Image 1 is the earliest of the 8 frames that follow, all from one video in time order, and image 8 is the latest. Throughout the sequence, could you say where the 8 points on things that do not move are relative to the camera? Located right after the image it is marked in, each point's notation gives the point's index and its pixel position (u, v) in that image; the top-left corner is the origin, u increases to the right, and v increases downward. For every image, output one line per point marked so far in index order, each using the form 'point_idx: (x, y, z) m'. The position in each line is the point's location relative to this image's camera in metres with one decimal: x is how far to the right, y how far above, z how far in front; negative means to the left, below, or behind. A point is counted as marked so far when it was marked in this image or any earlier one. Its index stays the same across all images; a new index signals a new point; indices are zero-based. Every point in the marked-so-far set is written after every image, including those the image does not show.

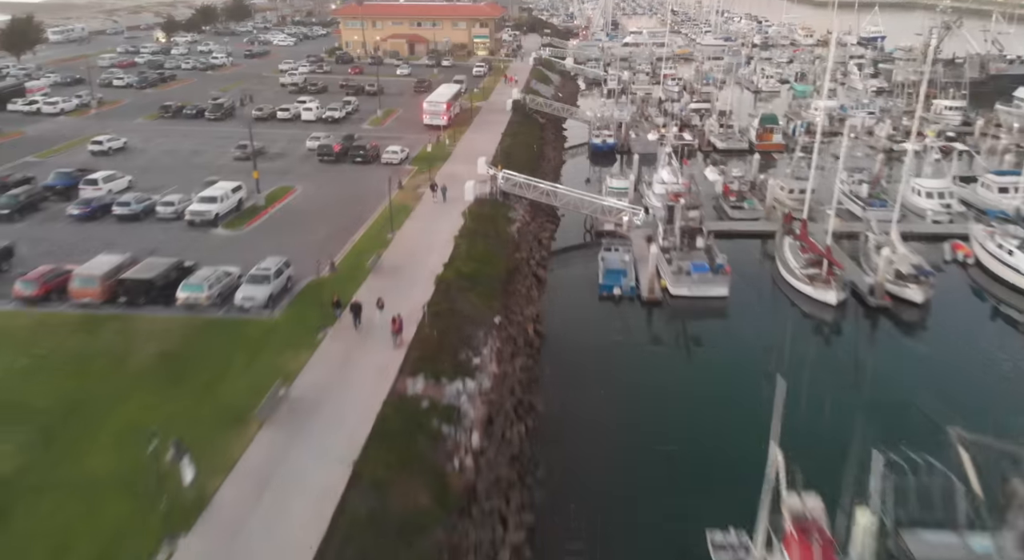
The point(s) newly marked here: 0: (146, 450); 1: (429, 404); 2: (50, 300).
0: (-7.1, -3.2, +13.5) m
1: (-1.9, -2.8, +15.4) m
2: (-13.0, -0.6, +19.1) m
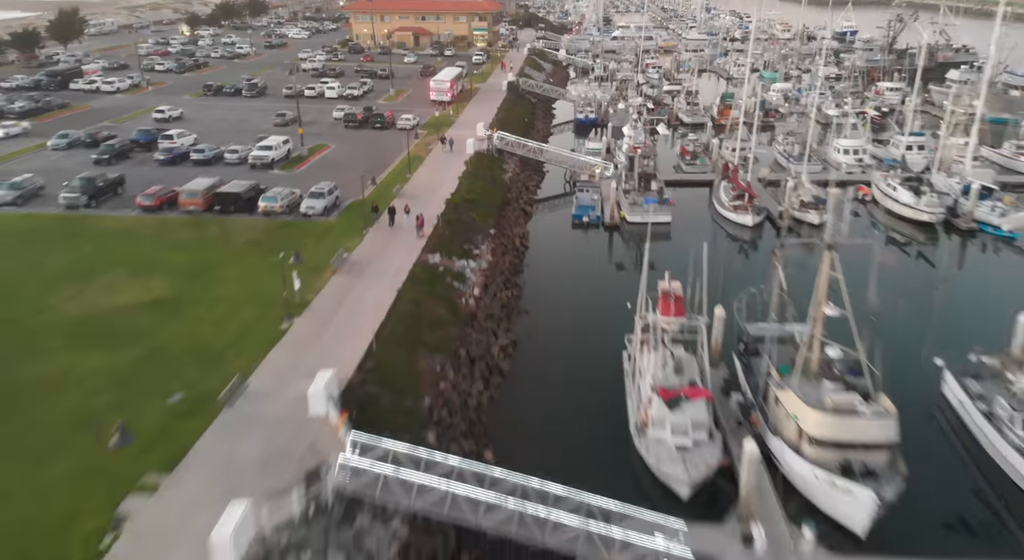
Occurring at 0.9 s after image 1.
0: (-7.4, +0.1, +20.6) m
1: (-2.3, +0.5, +22.4) m
2: (-13.3, +2.7, +26.2) m
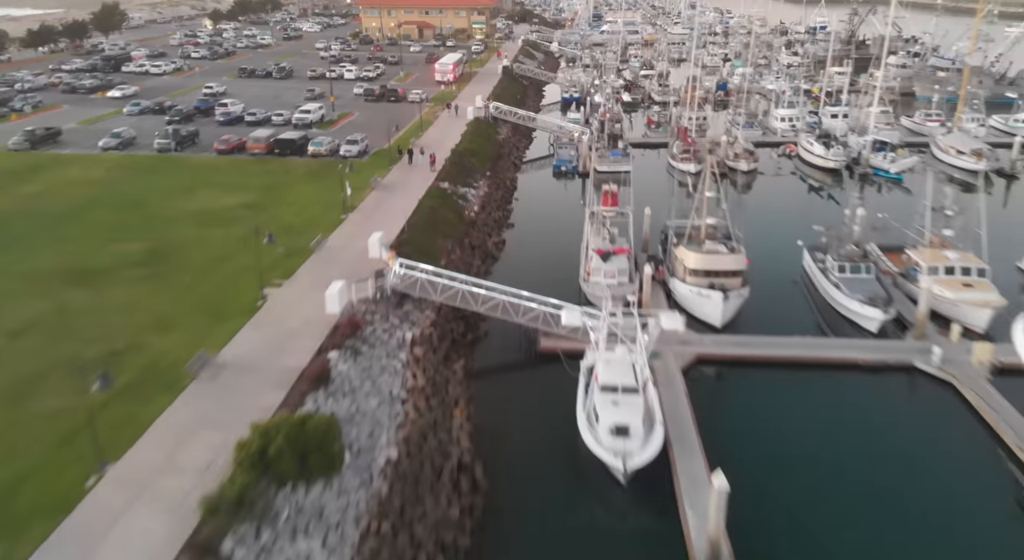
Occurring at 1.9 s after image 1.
0: (-7.8, +3.7, +28.4) m
1: (-2.7, +4.1, +30.2) m
2: (-13.7, +6.3, +33.9) m
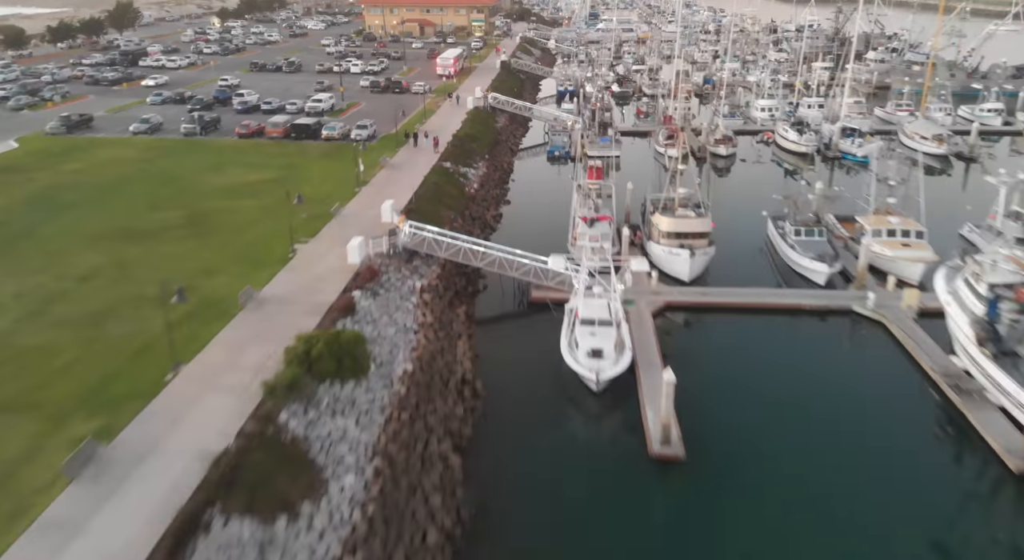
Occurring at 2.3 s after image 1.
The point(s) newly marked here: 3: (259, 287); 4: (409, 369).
0: (-8.0, +5.1, +31.5) m
1: (-2.9, +5.5, +33.3) m
2: (-13.9, +7.7, +37.0) m
3: (-7.1, -0.2, +19.5) m
4: (-2.7, -2.3, +17.3) m
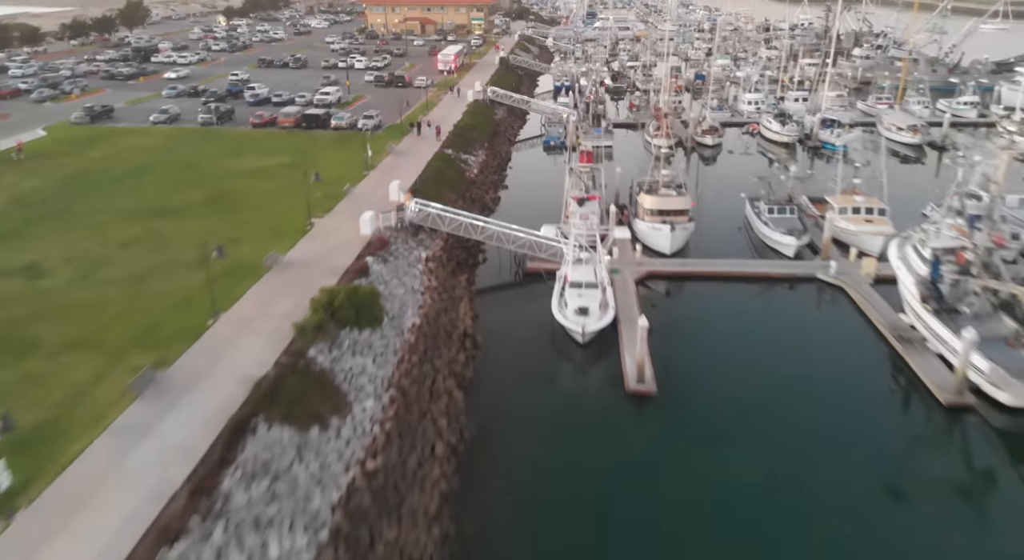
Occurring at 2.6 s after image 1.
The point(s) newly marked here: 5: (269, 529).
0: (-8.1, +6.2, +33.7) m
1: (-3.0, +6.6, +35.6) m
2: (-14.0, +8.8, +39.3) m
3: (-7.2, +0.9, +21.8) m
4: (-2.8, -1.2, +19.6) m
5: (-4.2, -4.5, +11.4) m
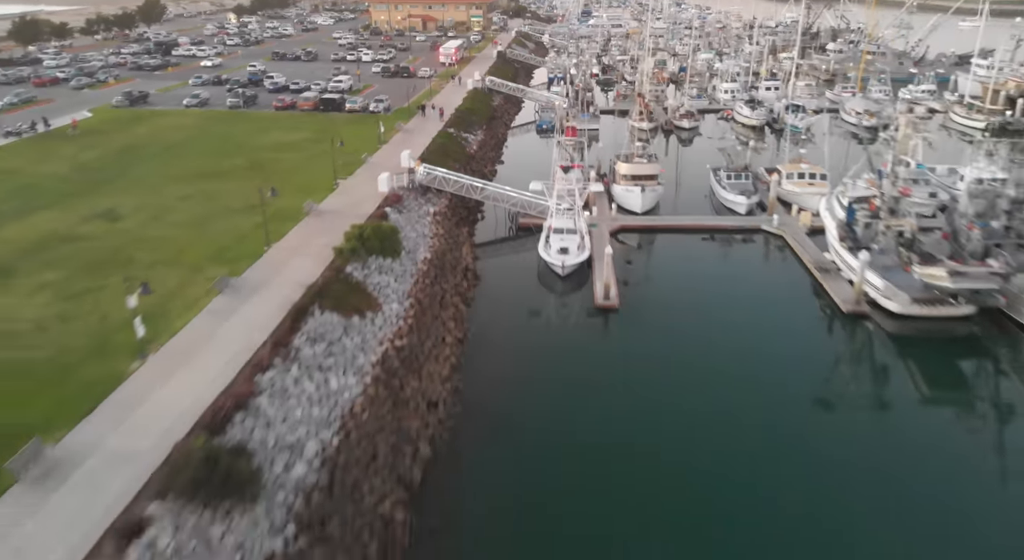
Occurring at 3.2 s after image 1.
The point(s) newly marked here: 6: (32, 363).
0: (-8.4, +8.3, +38.3) m
1: (-3.2, +8.7, +40.1) m
2: (-14.3, +10.9, +43.8) m
3: (-7.5, +2.9, +26.3) m
4: (-3.0, +0.8, +24.1) m
5: (-4.4, -2.4, +16.0) m
6: (-10.8, -1.7, +15.6) m
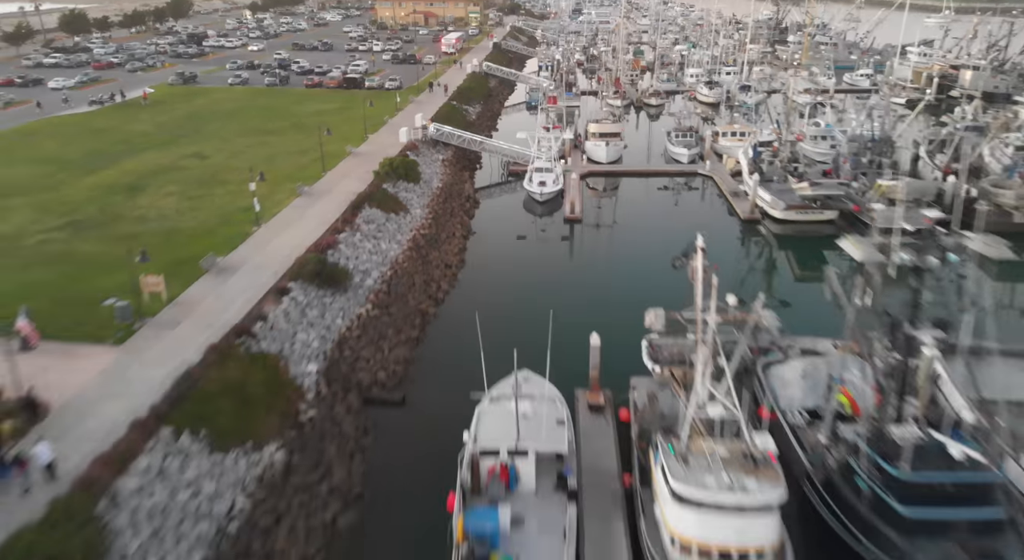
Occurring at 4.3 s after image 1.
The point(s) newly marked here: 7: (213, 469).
0: (-8.9, +11.9, +46.4) m
1: (-3.7, +12.3, +48.3) m
2: (-14.8, +14.5, +51.9) m
3: (-7.9, +6.6, +34.4) m
4: (-3.4, +4.5, +32.2) m
5: (-4.8, +1.3, +24.1) m
6: (-11.2, +1.9, +23.7) m
7: (-5.6, -3.6, +13.0) m
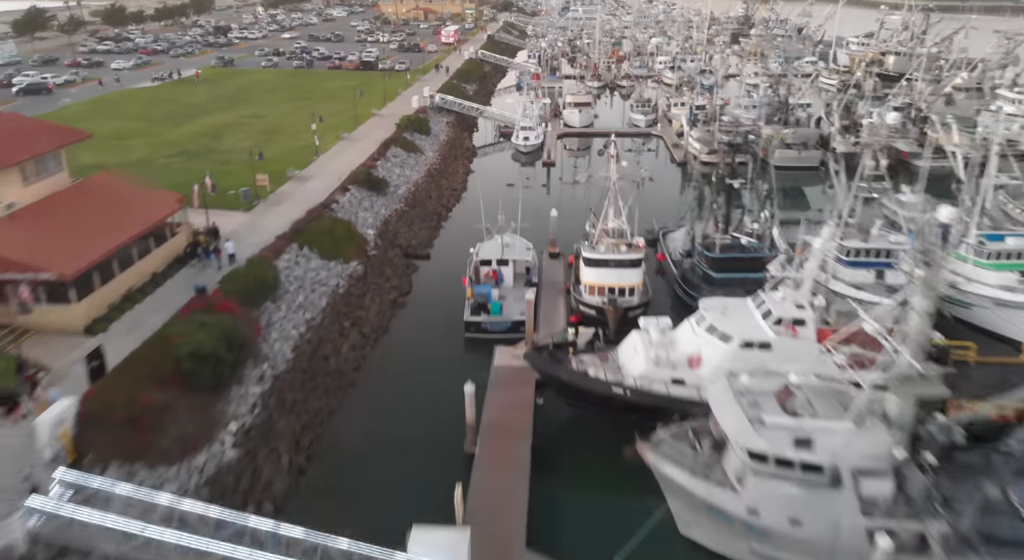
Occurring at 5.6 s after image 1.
0: (-9.6, +16.0, +55.4) m
1: (-4.5, +16.4, +57.3) m
2: (-15.6, +18.6, +60.8) m
3: (-8.5, +10.6, +43.5) m
4: (-4.0, +8.5, +41.3) m
5: (-5.3, +5.3, +33.1) m
6: (-11.7, +6.0, +32.7) m
7: (-6.1, +0.5, +22.1) m
